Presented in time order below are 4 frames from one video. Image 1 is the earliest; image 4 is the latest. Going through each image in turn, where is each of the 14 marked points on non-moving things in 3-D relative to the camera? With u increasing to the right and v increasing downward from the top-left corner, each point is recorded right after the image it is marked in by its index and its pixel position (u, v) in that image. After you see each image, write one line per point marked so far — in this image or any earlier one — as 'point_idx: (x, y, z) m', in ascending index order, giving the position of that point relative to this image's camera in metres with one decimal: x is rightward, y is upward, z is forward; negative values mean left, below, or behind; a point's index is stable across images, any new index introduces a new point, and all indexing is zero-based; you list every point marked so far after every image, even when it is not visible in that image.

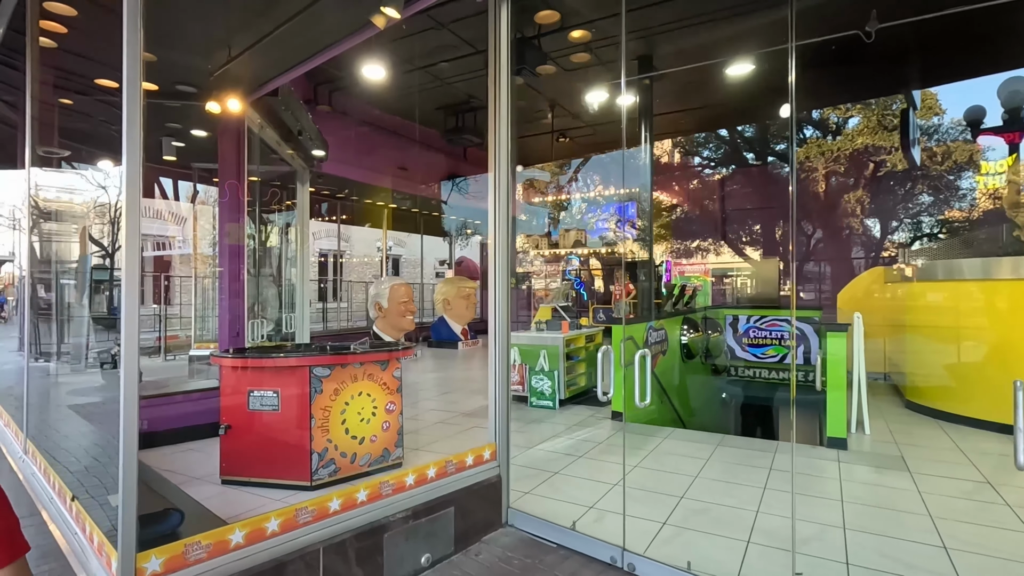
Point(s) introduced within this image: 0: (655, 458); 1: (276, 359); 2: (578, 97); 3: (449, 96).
0: (+0.9, -1.1, +3.5) m
1: (-1.3, -0.4, +2.9) m
2: (+0.9, +2.6, +7.6) m
3: (-0.9, +2.6, +7.5) m
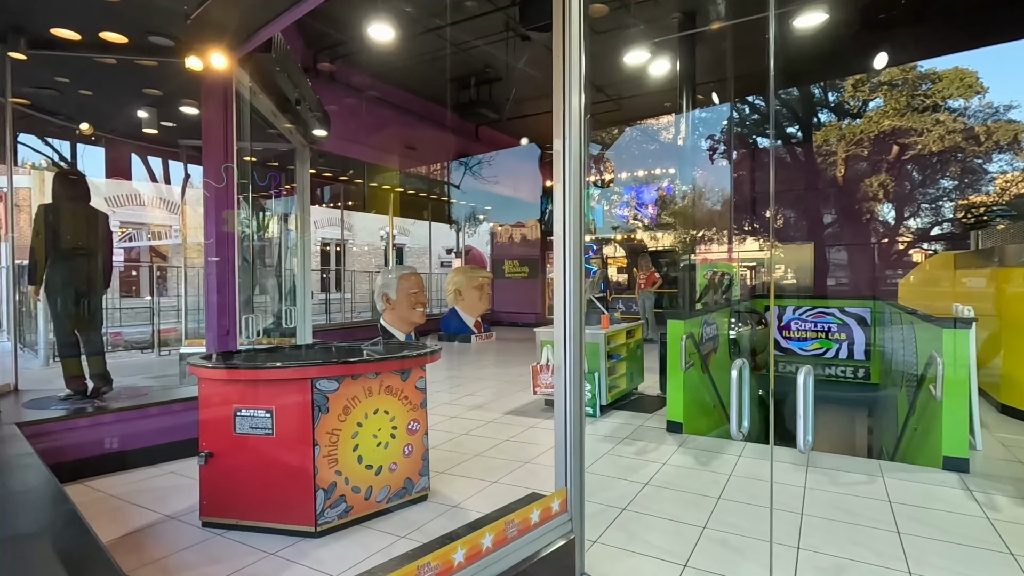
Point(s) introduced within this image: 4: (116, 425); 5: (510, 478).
0: (+1.2, -1.0, +2.8) m
1: (-1.0, -0.4, +2.3) m
2: (+1.1, +2.8, +6.8) m
3: (-0.6, +2.8, +6.8) m
4: (-2.4, -0.8, +3.2) m
5: (0.0, -1.1, +3.0) m
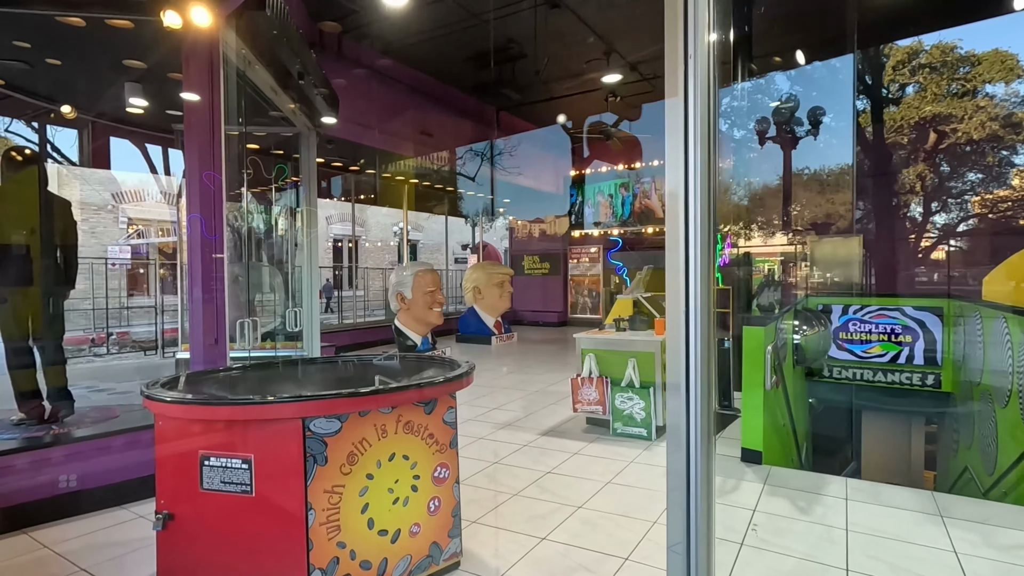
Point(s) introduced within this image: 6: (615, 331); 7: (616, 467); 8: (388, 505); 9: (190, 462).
0: (+1.4, -1.0, +2.2) m
1: (-0.8, -0.4, +1.6) m
2: (+1.4, +2.8, +6.1) m
3: (-0.3, +2.8, +6.1) m
4: (-2.1, -0.8, +2.6) m
5: (+0.2, -1.1, +2.3) m
6: (+0.8, -0.3, +4.1) m
7: (+0.6, -1.1, +3.1) m
8: (-0.4, -0.7, +1.8) m
9: (-1.0, -0.6, +1.8) m
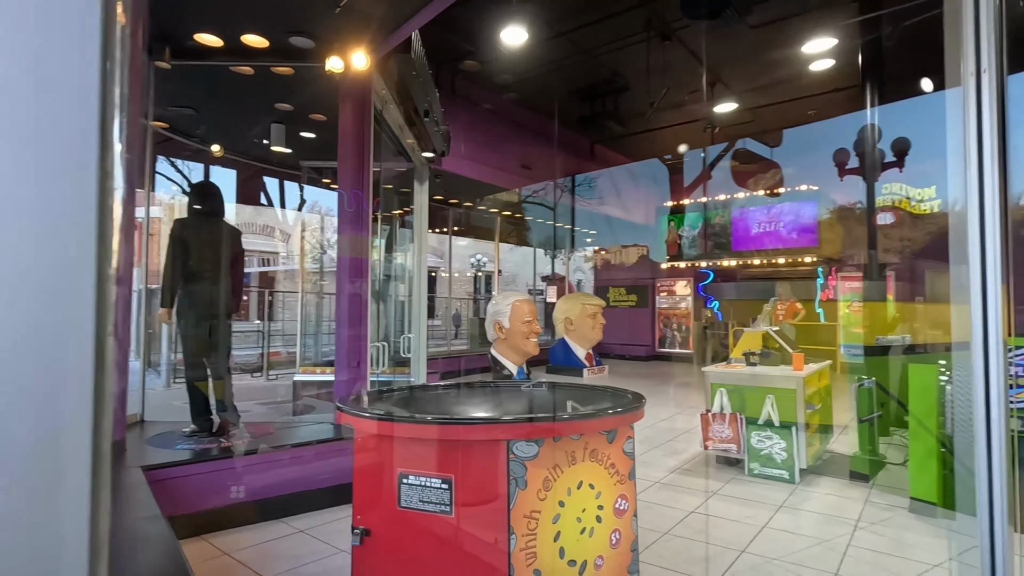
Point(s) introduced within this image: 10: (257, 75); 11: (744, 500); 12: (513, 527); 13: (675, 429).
0: (+2.1, -1.2, +1.9) m
1: (-0.2, -0.4, +1.7) m
2: (+2.7, +2.4, +6.0) m
3: (+0.9, +2.4, +6.2) m
4: (-1.4, -0.9, +2.8) m
5: (+0.9, -1.2, +2.2) m
6: (+1.7, -0.6, +3.9) m
7: (+1.4, -1.2, +3.0) m
8: (+0.2, -0.8, +1.8) m
9: (-0.4, -0.6, +1.8) m
10: (-1.8, +1.5, +3.9) m
11: (+1.3, -1.2, +3.1) m
12: (0.0, -0.7, +1.7) m
13: (+1.5, -1.3, +4.9) m
